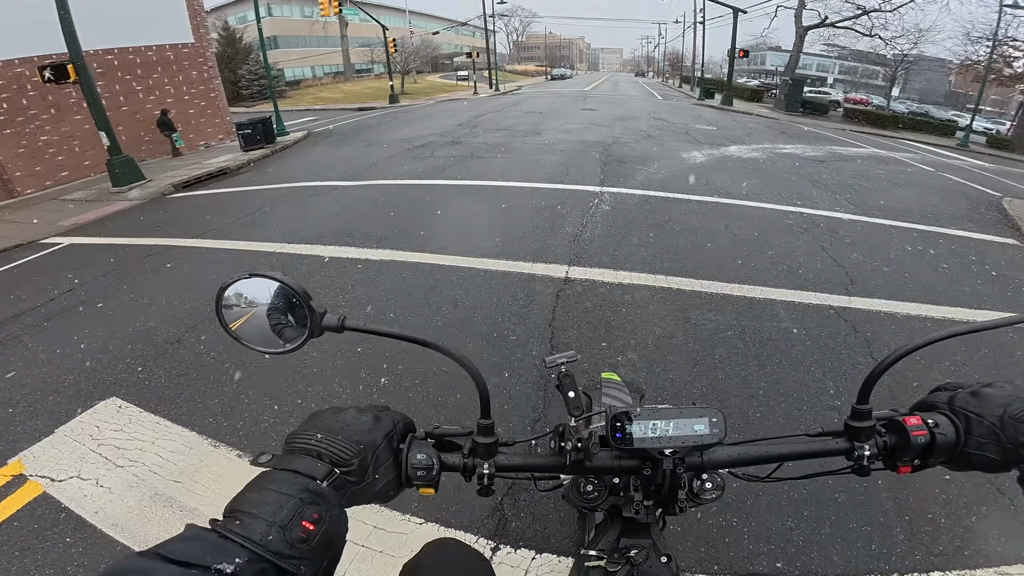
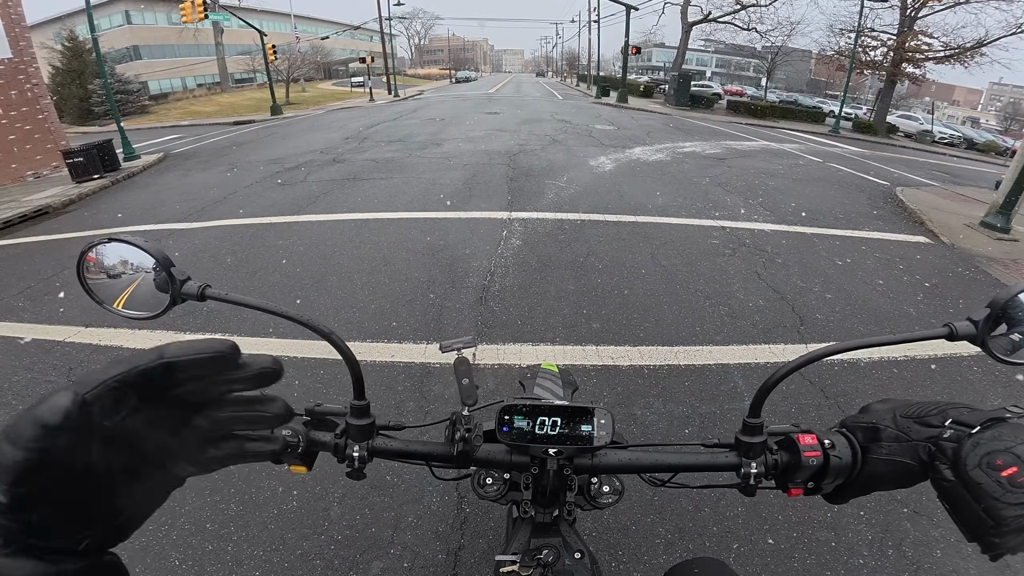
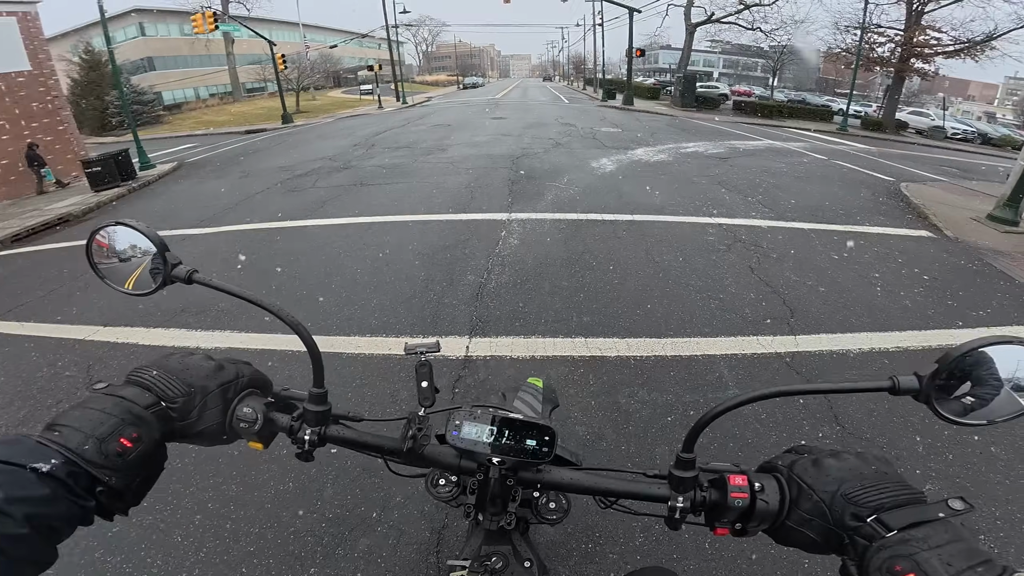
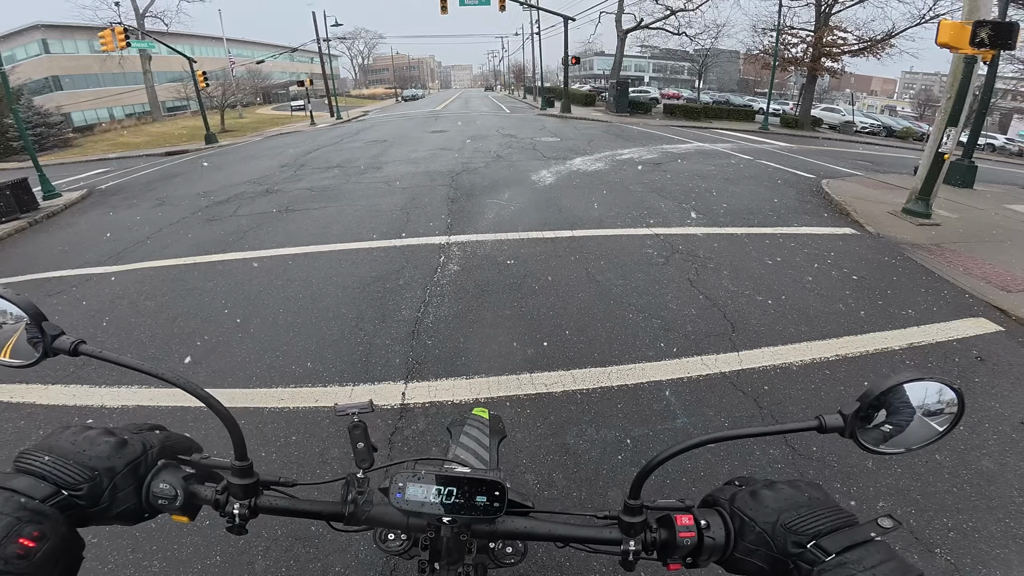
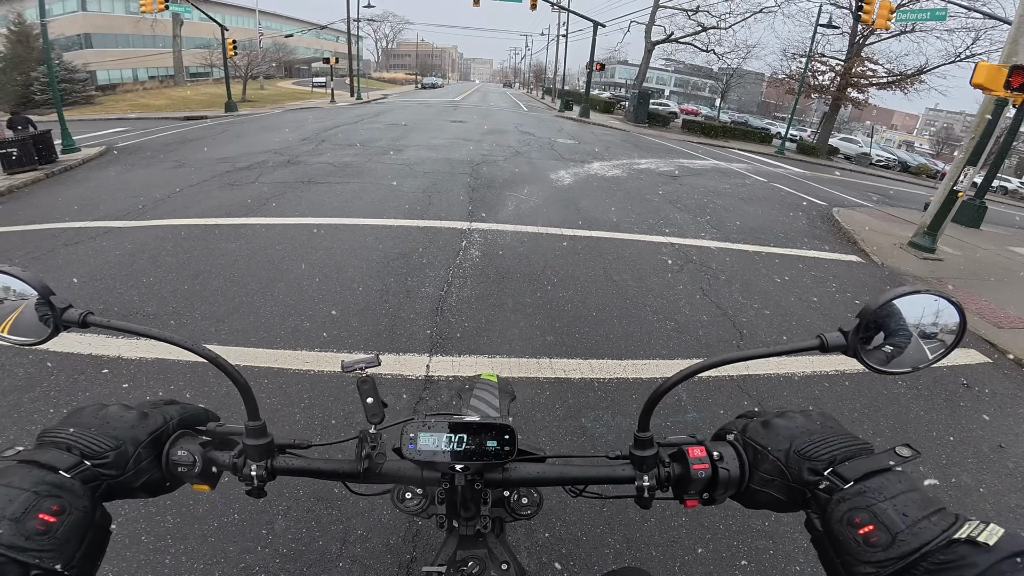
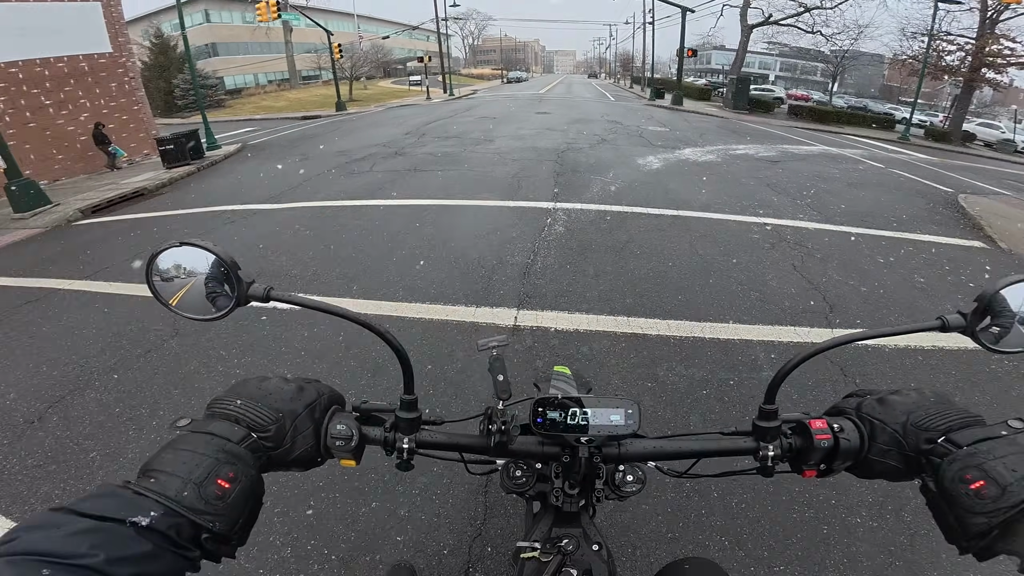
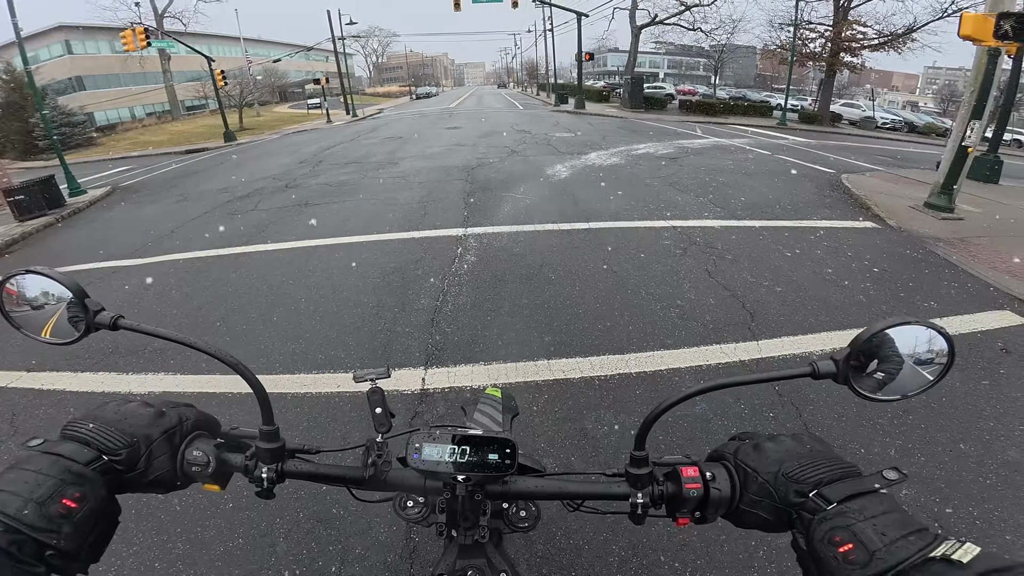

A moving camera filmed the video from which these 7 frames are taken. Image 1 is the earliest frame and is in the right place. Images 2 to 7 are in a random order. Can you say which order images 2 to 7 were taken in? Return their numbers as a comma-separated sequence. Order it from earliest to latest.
6, 3, 7, 4, 5, 2
